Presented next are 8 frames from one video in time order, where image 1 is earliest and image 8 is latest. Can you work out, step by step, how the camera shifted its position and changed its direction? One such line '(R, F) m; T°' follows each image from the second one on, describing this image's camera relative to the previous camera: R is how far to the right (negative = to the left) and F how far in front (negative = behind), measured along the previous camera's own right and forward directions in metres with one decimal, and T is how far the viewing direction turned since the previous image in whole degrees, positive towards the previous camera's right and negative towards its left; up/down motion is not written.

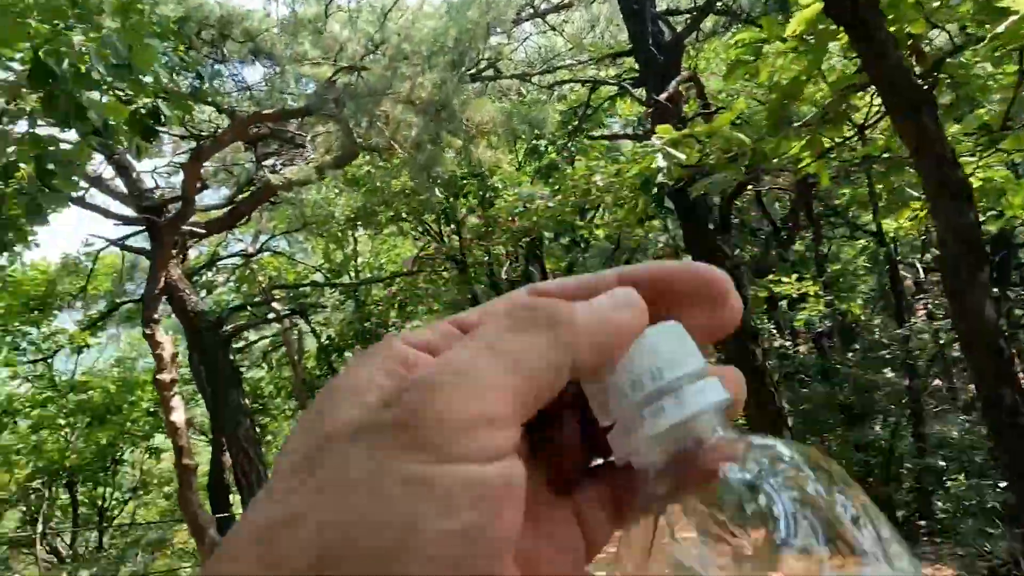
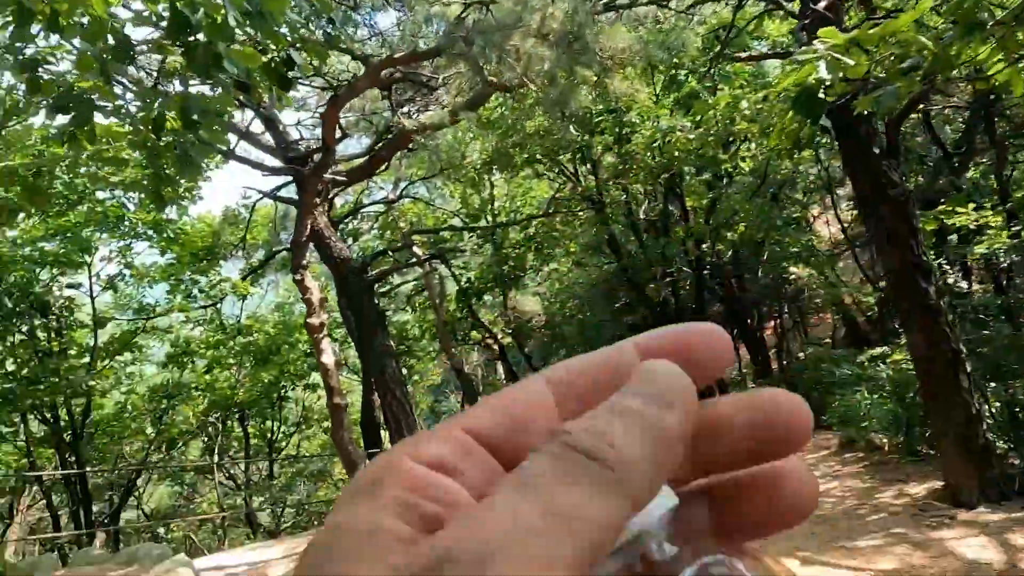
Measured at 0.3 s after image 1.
(0.0, +0.1) m; -10°
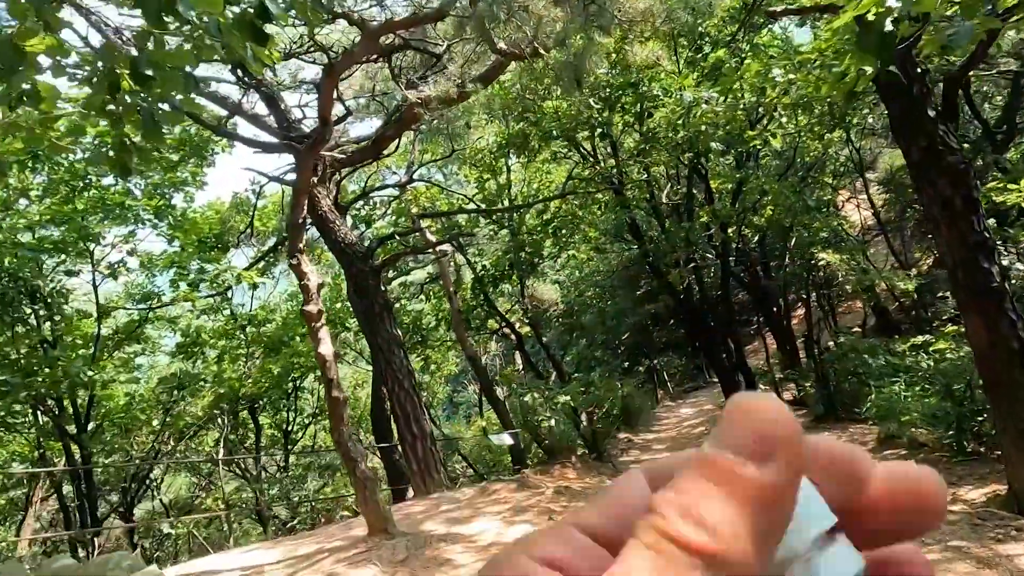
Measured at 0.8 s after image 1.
(+0.1, +0.4) m; -2°
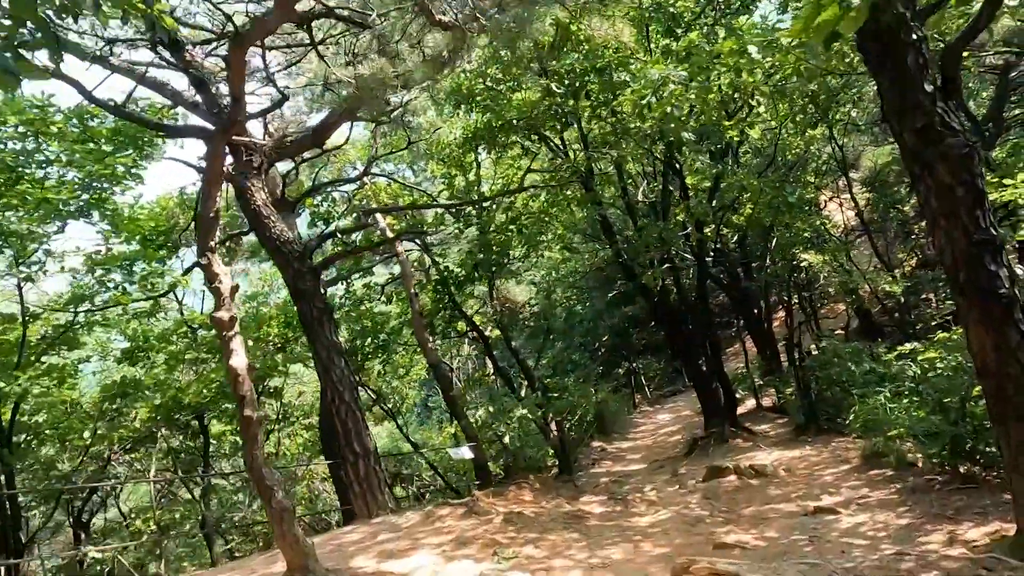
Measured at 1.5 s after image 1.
(+0.2, +0.6) m; +1°
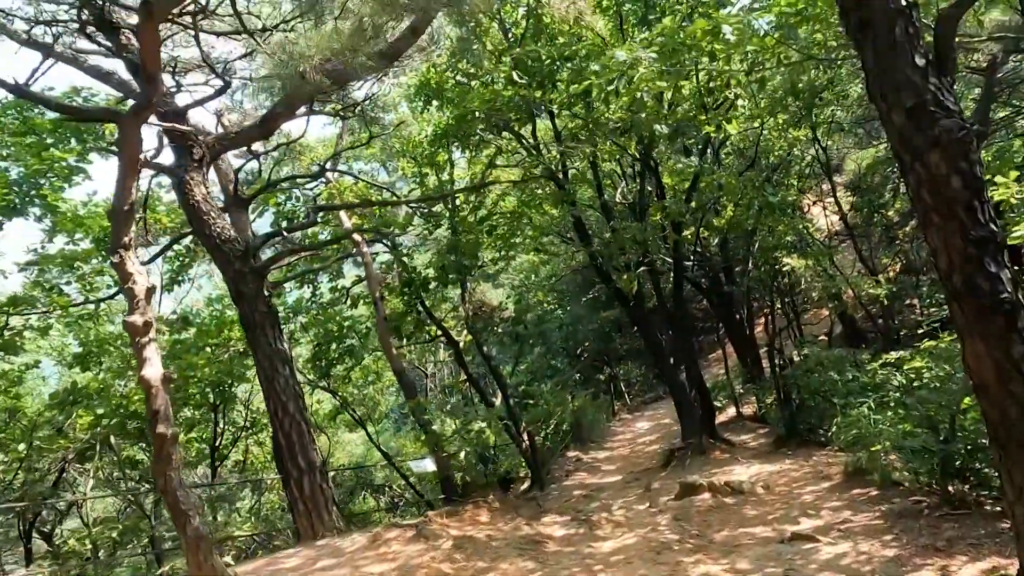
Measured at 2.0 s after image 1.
(+0.2, +0.4) m; +1°
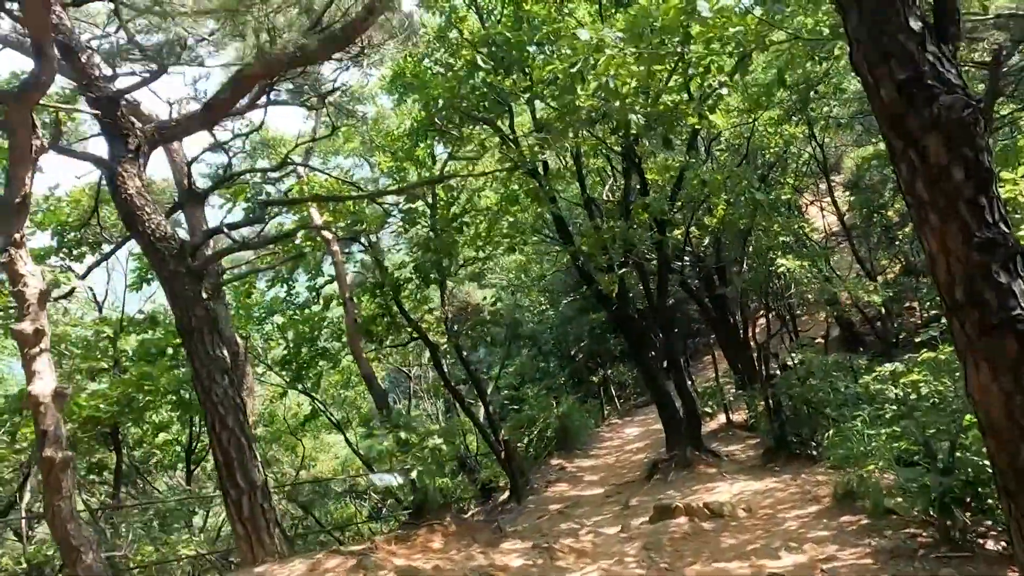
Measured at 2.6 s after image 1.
(+0.3, +0.4) m; 0°
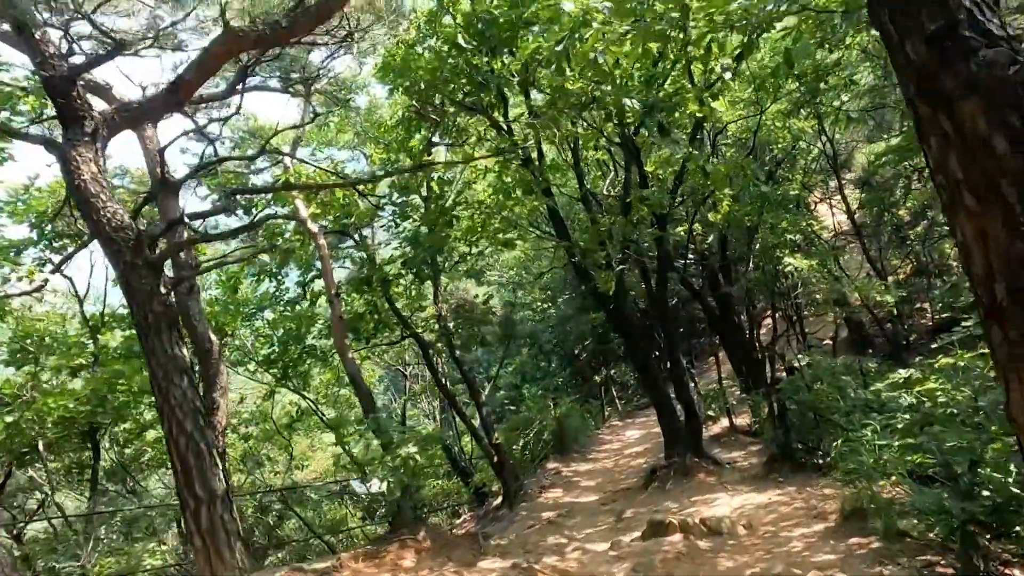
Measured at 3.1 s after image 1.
(+0.1, +0.4) m; -1°
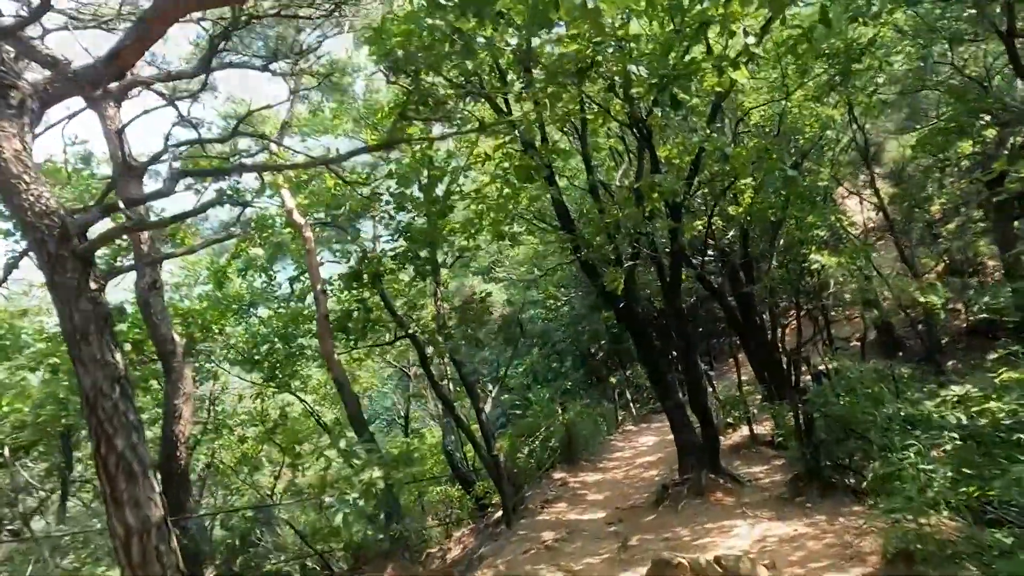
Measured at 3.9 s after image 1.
(+0.2, +0.7) m; -1°
